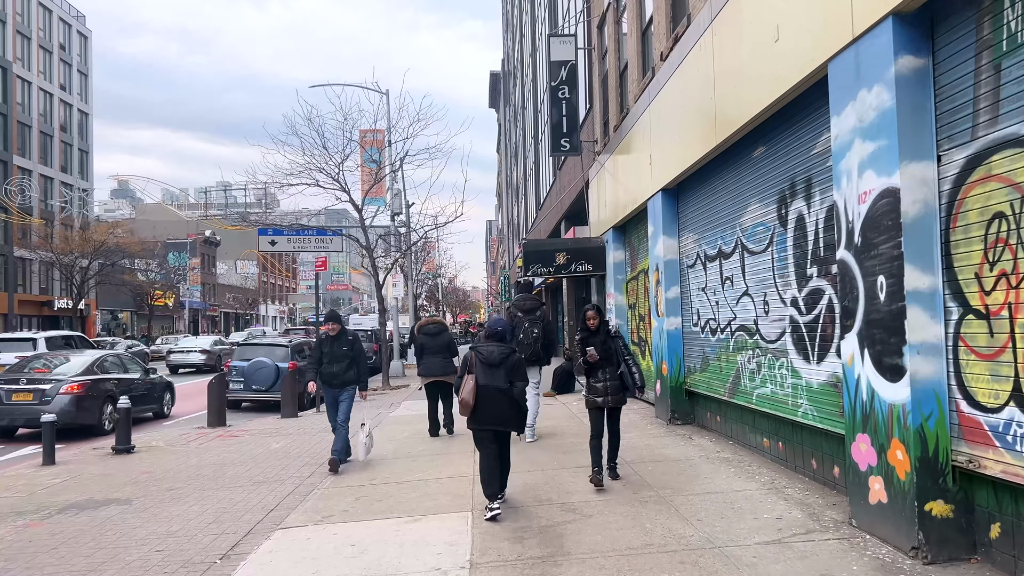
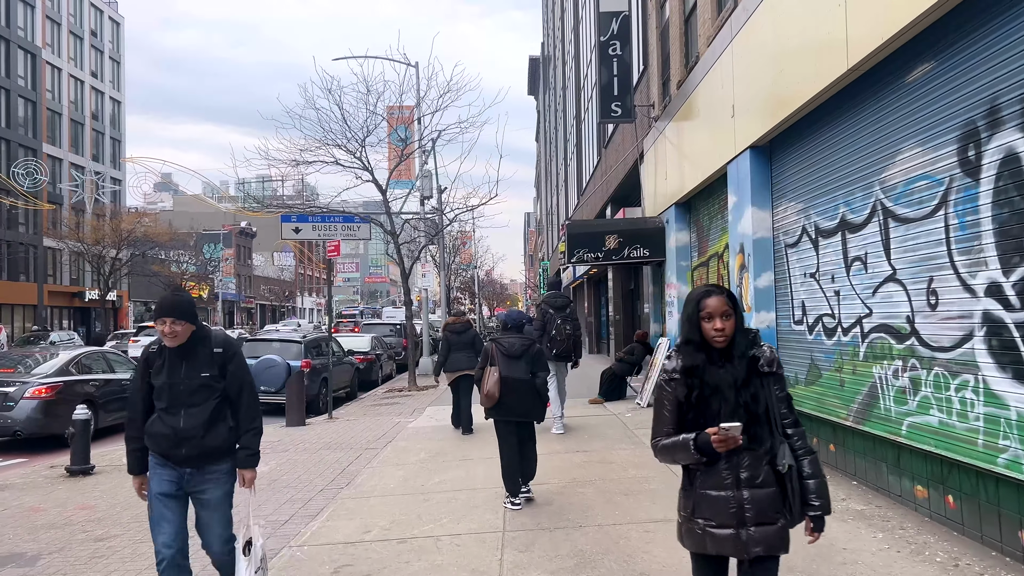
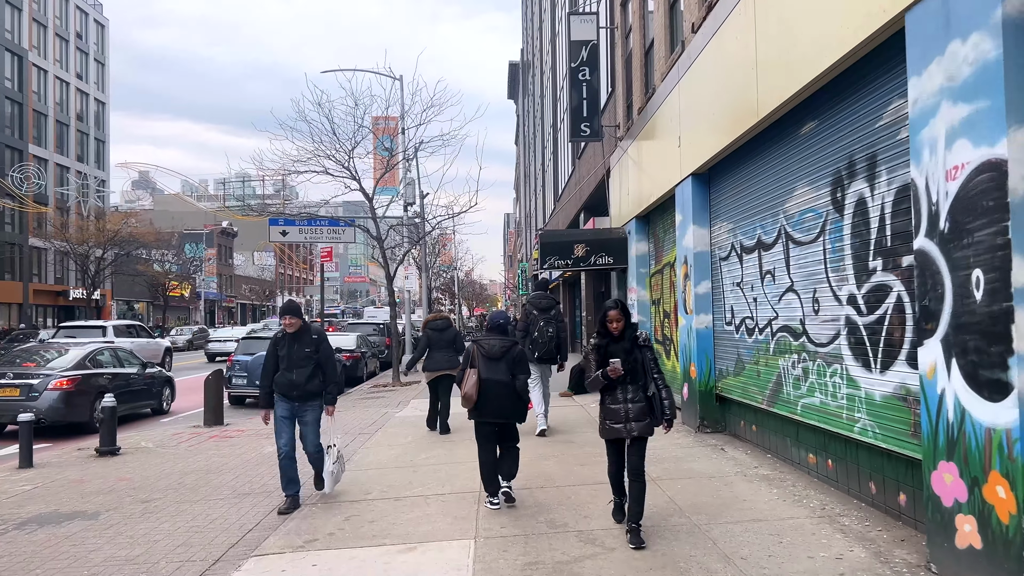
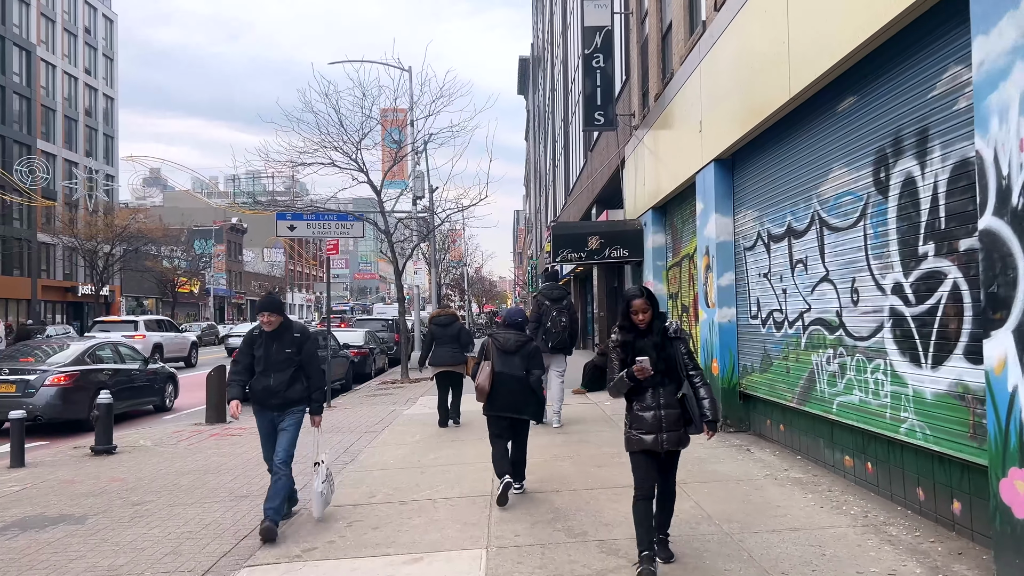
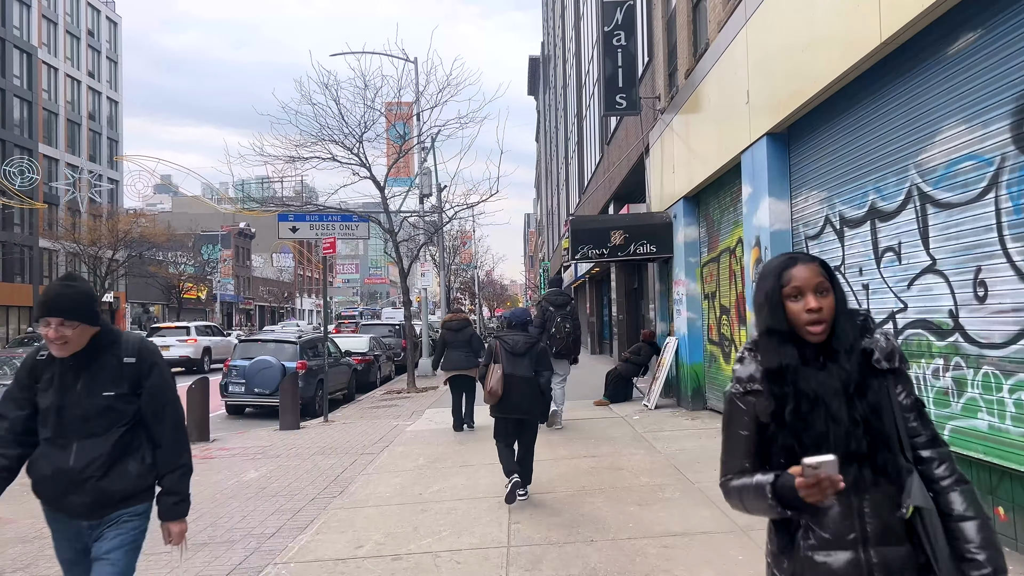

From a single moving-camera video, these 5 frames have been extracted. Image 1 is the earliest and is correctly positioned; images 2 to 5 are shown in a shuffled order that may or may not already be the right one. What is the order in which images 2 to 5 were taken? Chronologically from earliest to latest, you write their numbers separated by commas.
3, 4, 2, 5
